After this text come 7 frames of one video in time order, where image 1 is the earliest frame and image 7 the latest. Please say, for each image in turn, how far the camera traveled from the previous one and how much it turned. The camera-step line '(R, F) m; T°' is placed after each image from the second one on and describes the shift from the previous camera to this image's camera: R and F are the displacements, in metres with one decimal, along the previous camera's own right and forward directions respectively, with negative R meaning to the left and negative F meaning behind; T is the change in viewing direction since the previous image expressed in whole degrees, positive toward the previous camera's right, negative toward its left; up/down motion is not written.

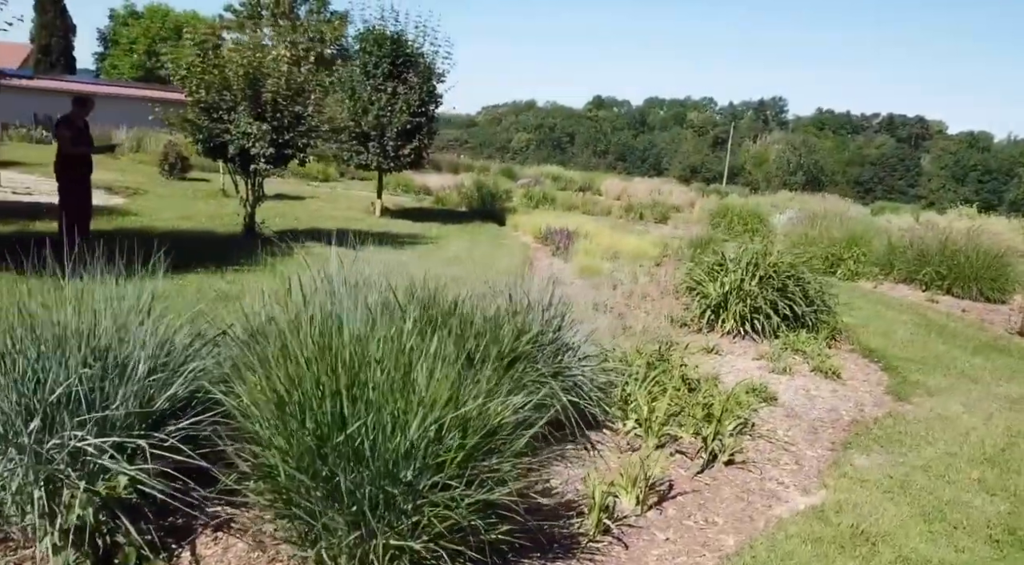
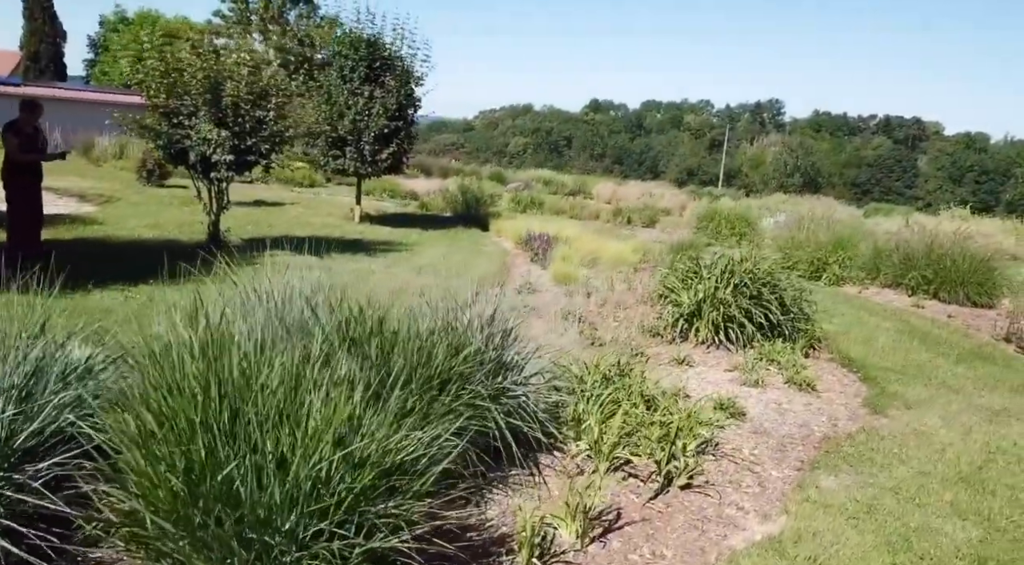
(+0.3, +0.3) m; 0°
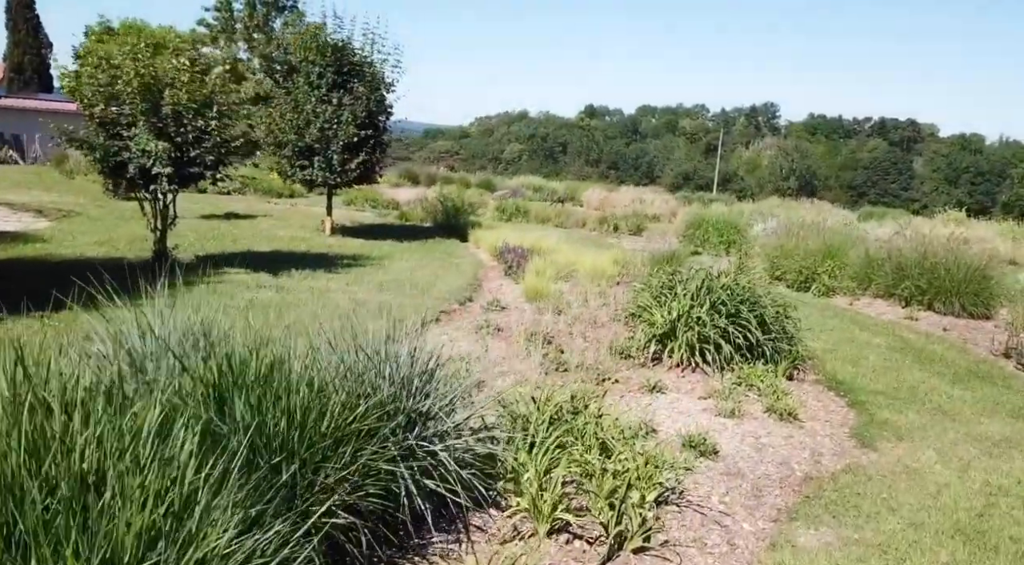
(+0.4, +0.6) m; 0°
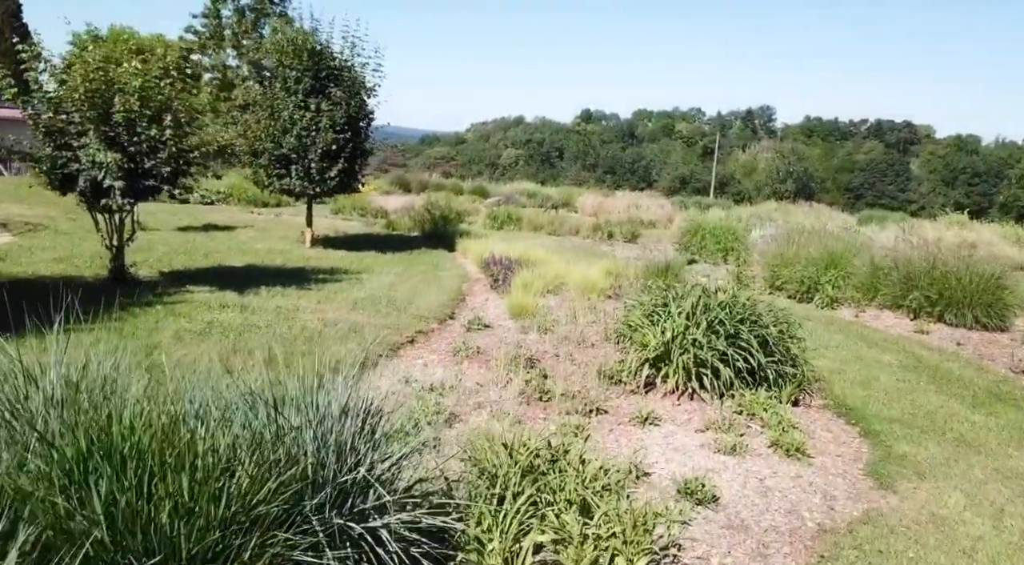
(+0.2, +0.6) m; 0°
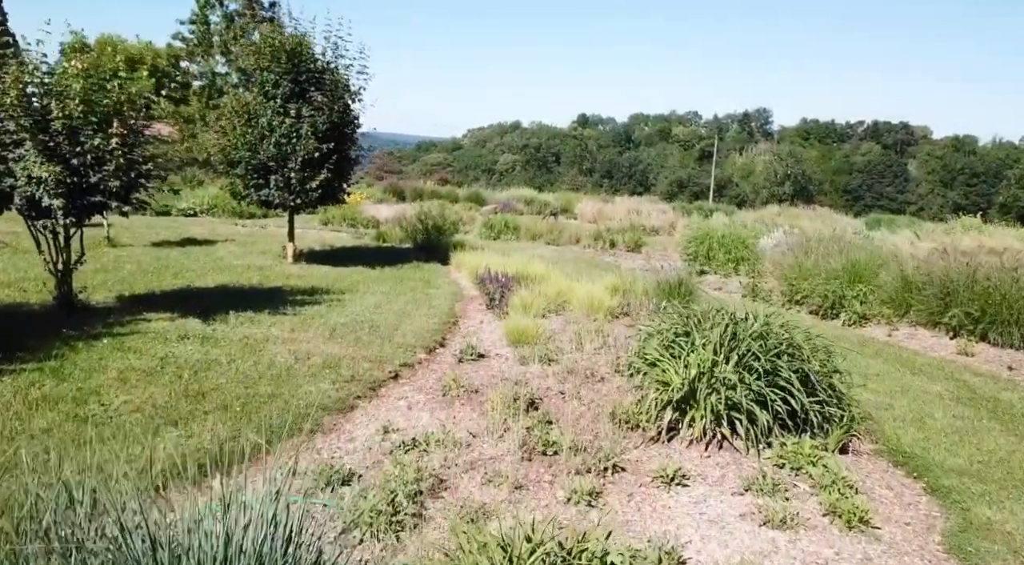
(0.0, +0.9) m; 0°
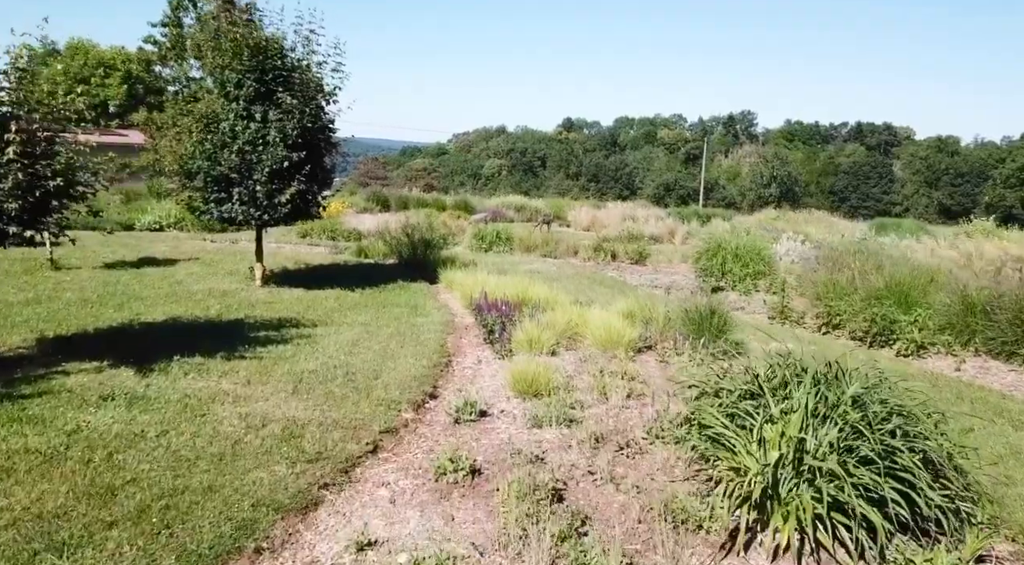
(-0.2, +1.4) m; +1°
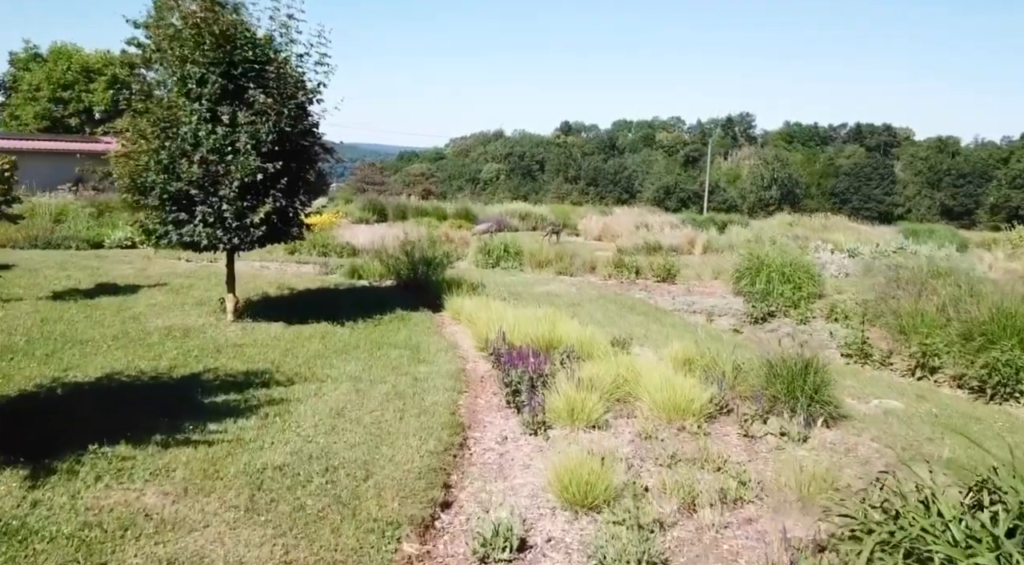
(-0.3, +1.7) m; 0°
